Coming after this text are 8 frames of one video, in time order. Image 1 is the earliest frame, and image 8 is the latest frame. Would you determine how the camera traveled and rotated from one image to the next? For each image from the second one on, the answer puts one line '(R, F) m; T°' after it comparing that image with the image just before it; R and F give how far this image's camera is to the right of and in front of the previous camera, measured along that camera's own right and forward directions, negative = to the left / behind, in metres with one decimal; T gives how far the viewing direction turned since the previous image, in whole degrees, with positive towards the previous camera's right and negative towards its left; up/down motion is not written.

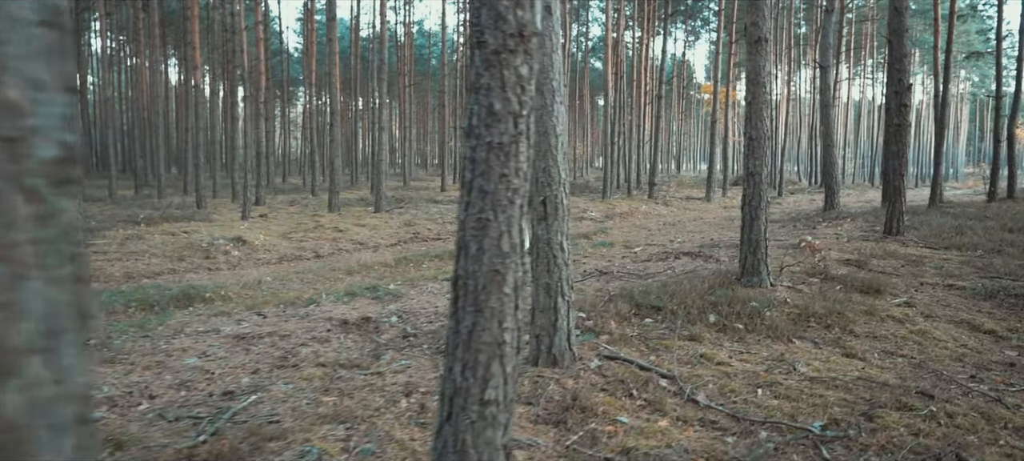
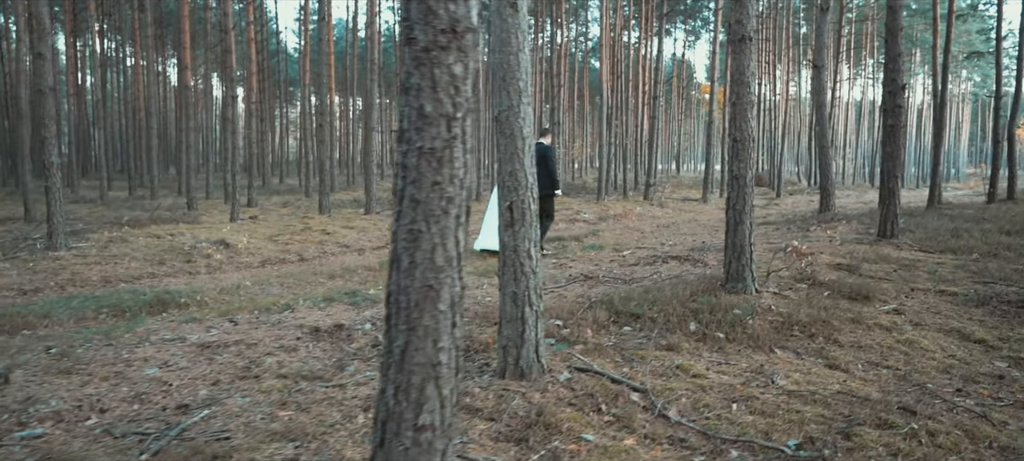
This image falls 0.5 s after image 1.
(+0.2, +0.2) m; 0°
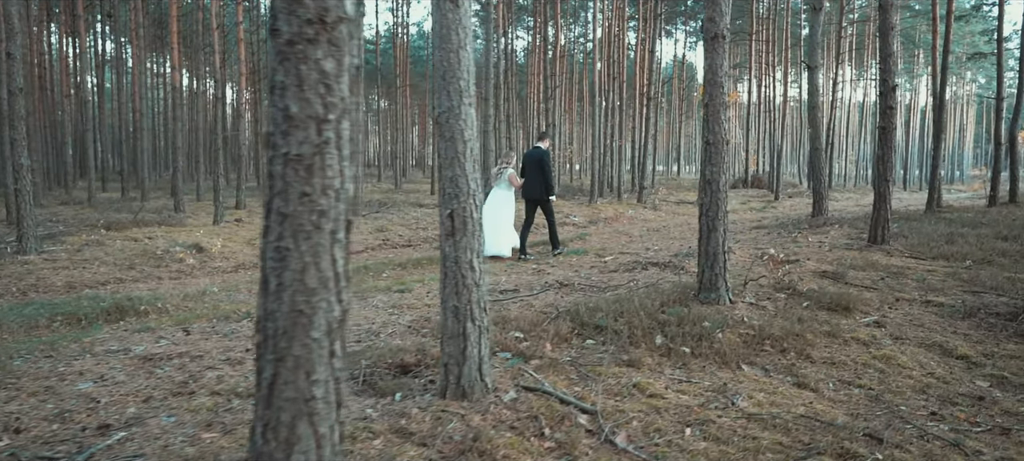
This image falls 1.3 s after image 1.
(+0.4, +0.3) m; 0°
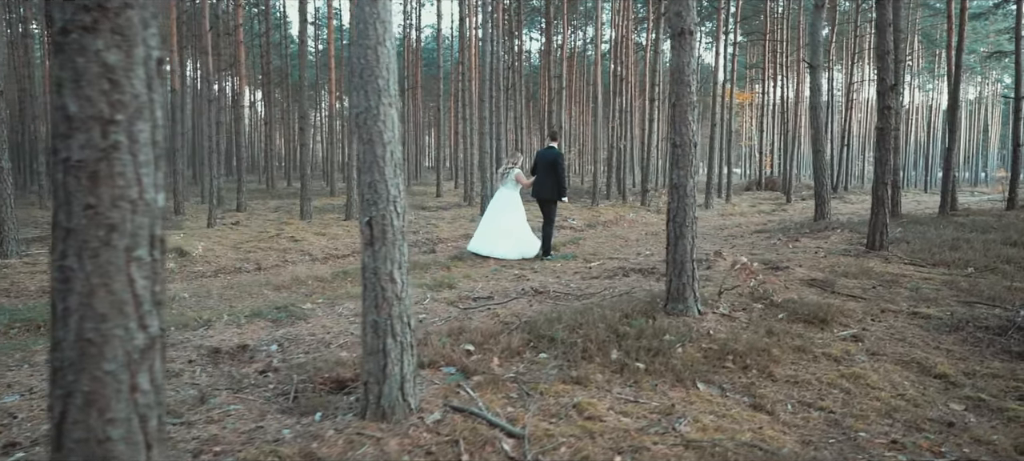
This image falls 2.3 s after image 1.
(+0.6, +0.3) m; -2°
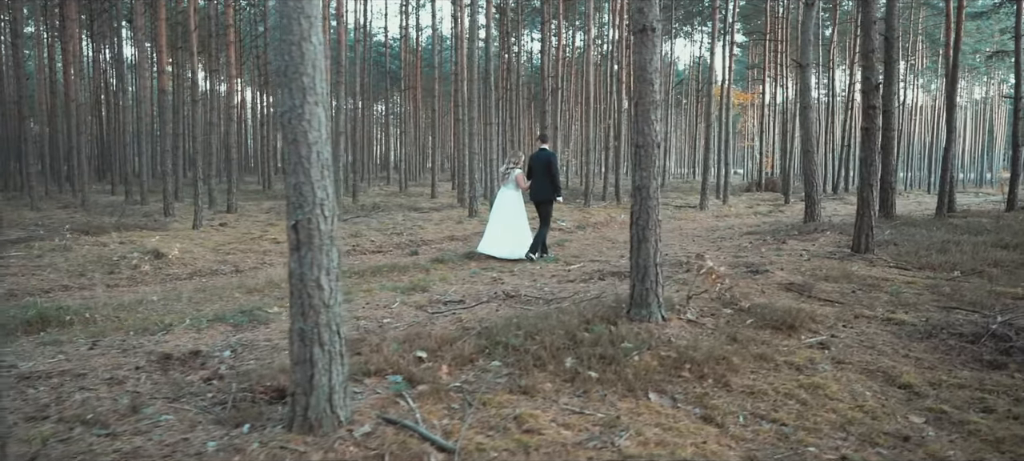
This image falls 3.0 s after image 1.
(+0.4, +0.2) m; 0°
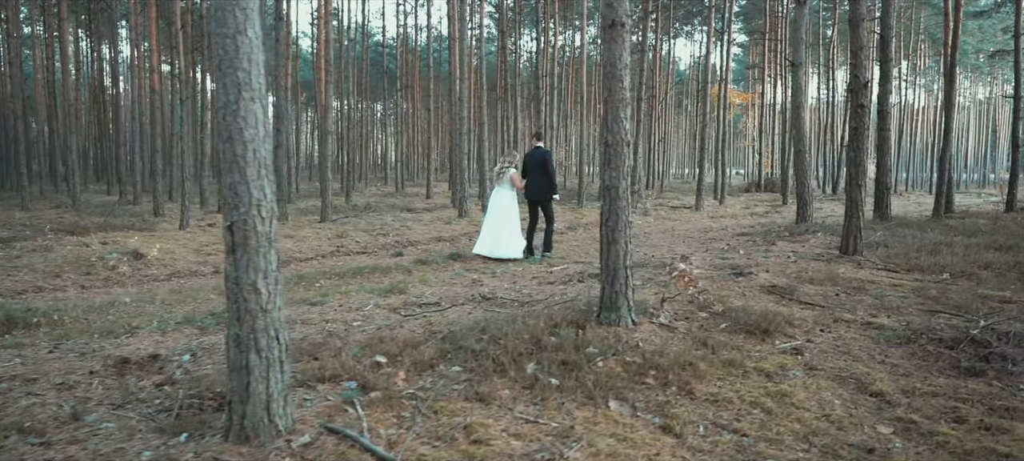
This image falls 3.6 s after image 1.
(+0.3, +0.2) m; 0°
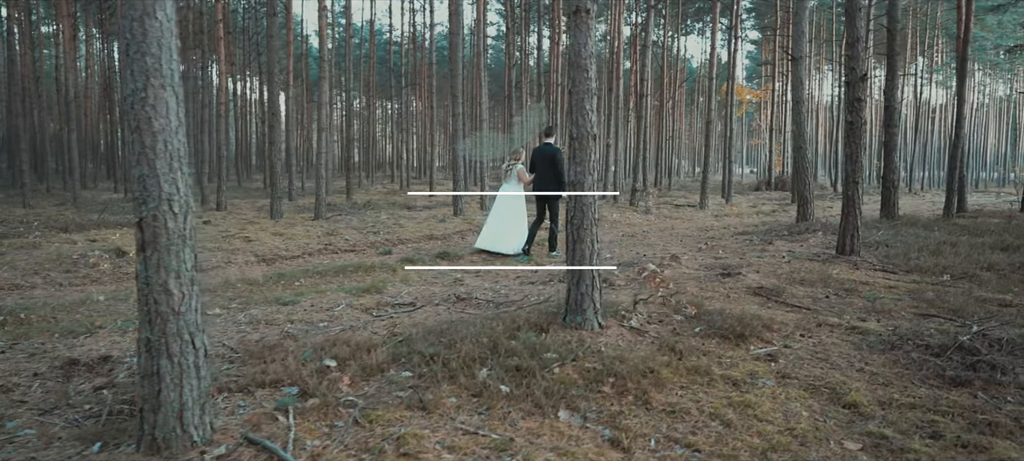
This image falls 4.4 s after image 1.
(+0.4, +0.3) m; -1°
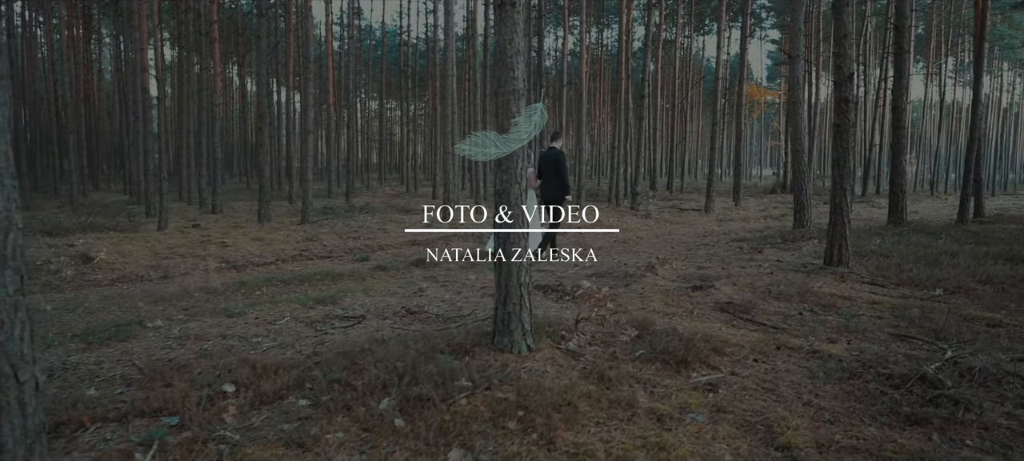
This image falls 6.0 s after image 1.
(+0.7, +0.5) m; -2°
